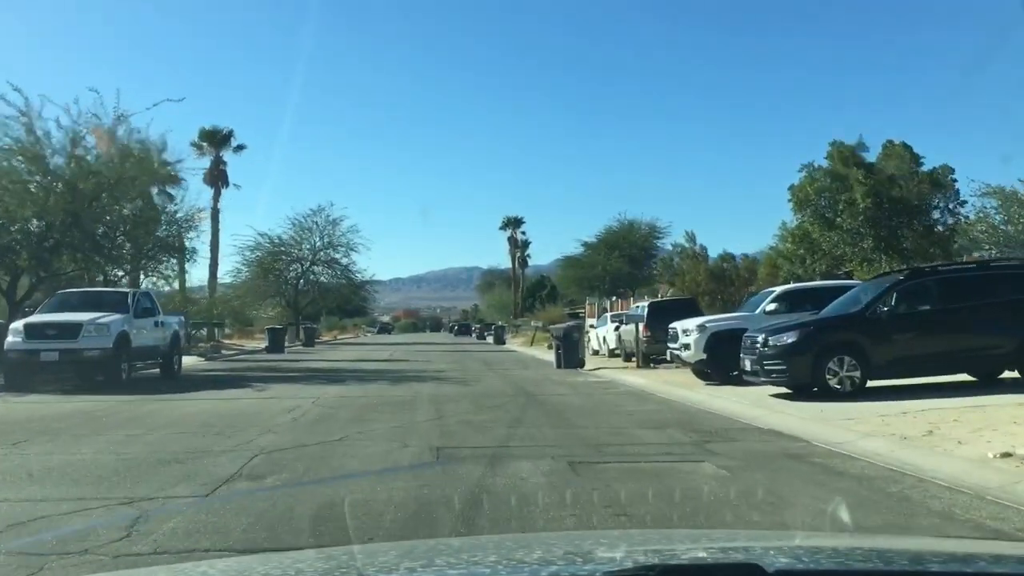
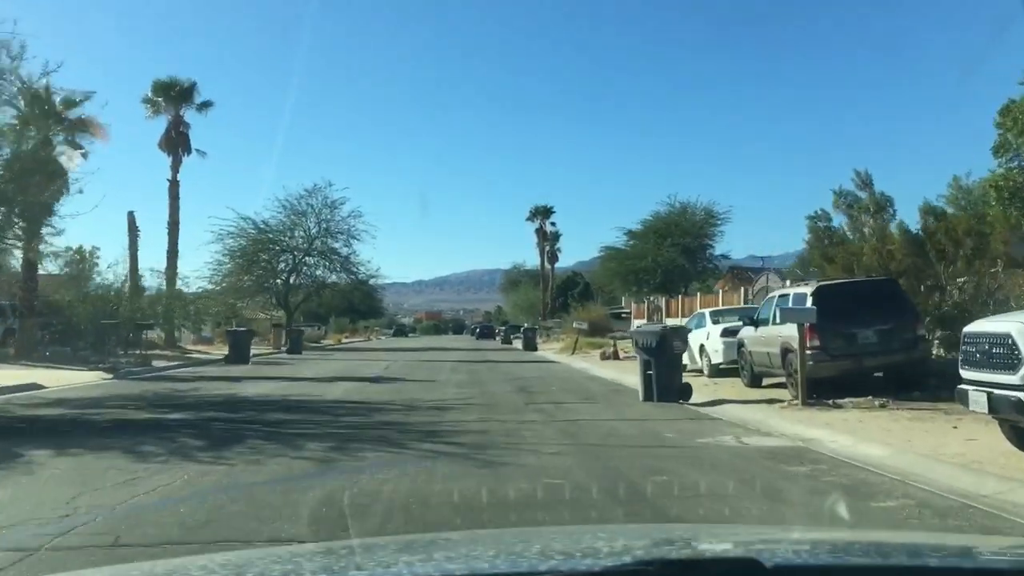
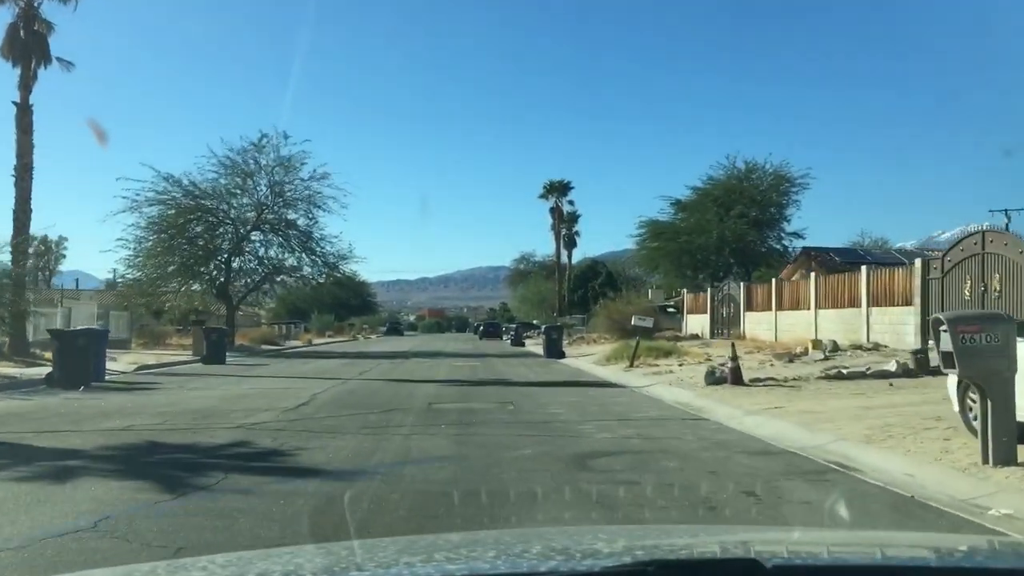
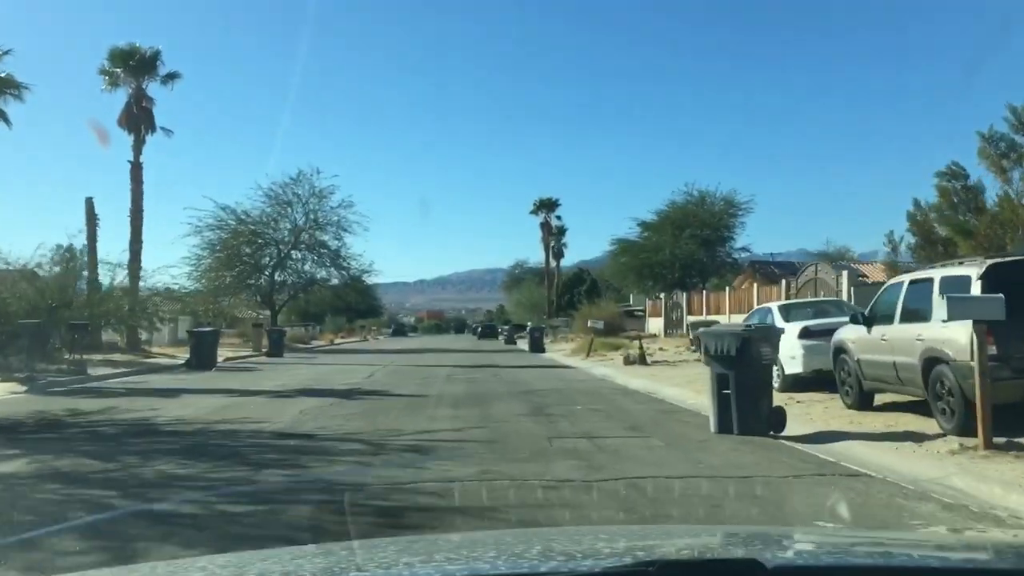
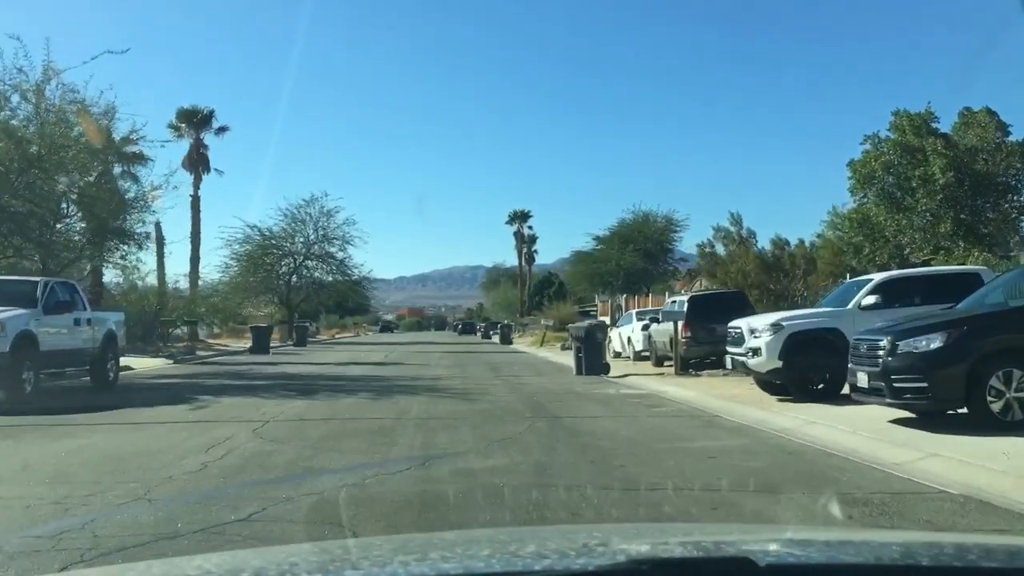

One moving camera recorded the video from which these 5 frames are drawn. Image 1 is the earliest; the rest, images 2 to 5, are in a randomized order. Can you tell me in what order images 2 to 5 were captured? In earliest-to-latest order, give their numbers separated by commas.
5, 2, 4, 3
